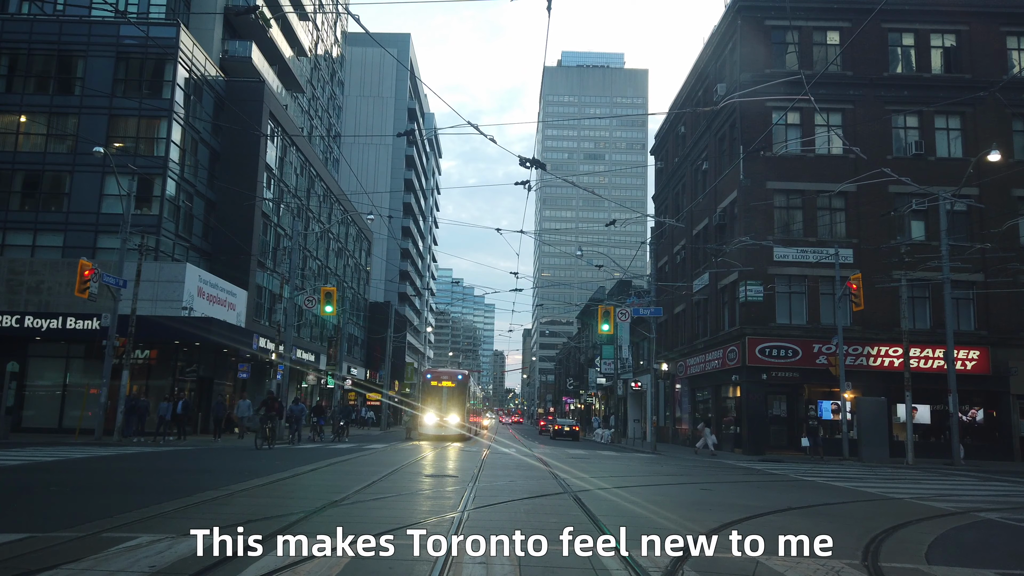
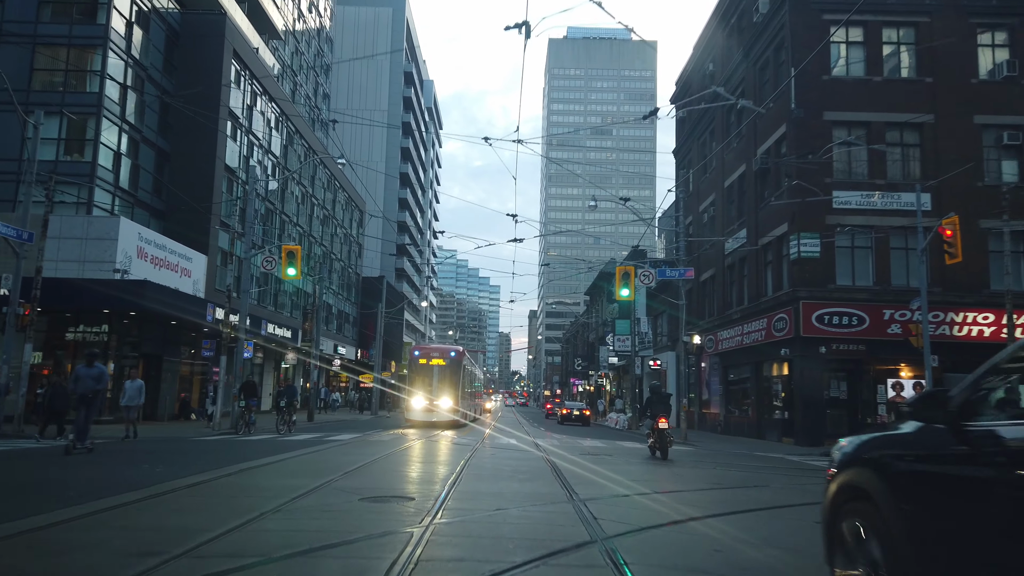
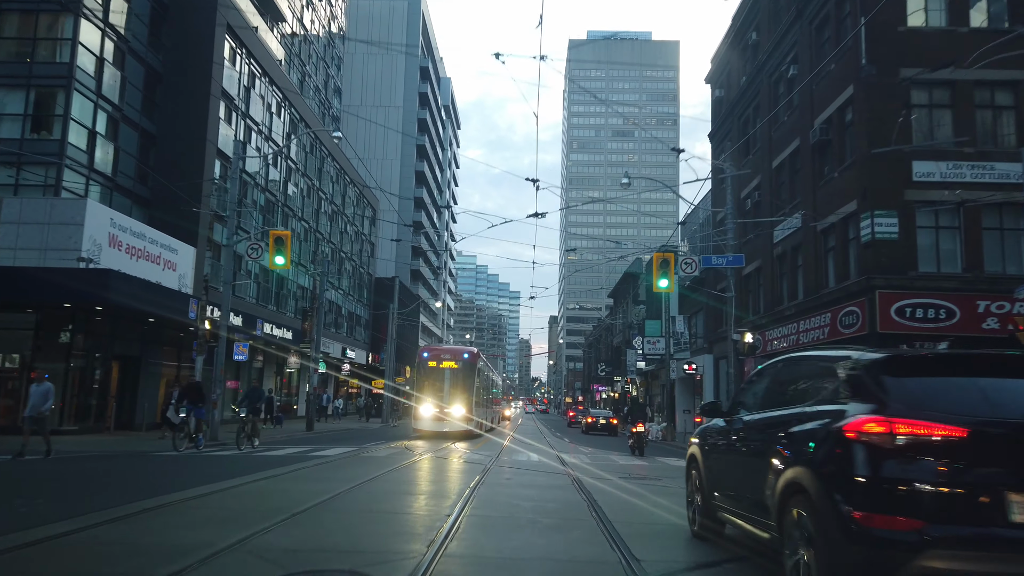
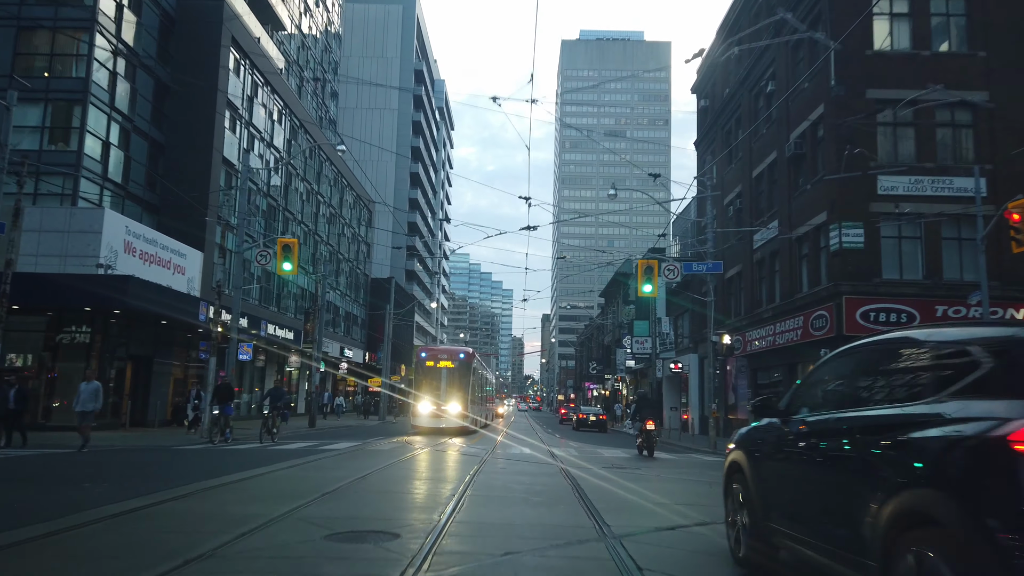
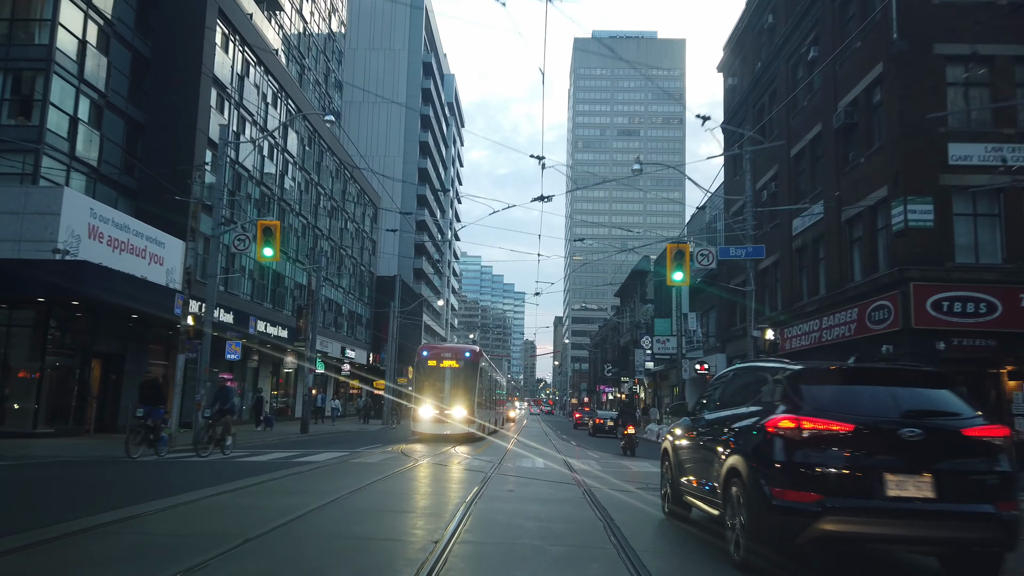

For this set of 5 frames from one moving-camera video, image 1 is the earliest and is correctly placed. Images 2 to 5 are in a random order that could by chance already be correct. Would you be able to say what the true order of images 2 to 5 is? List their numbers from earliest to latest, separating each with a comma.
2, 4, 3, 5
